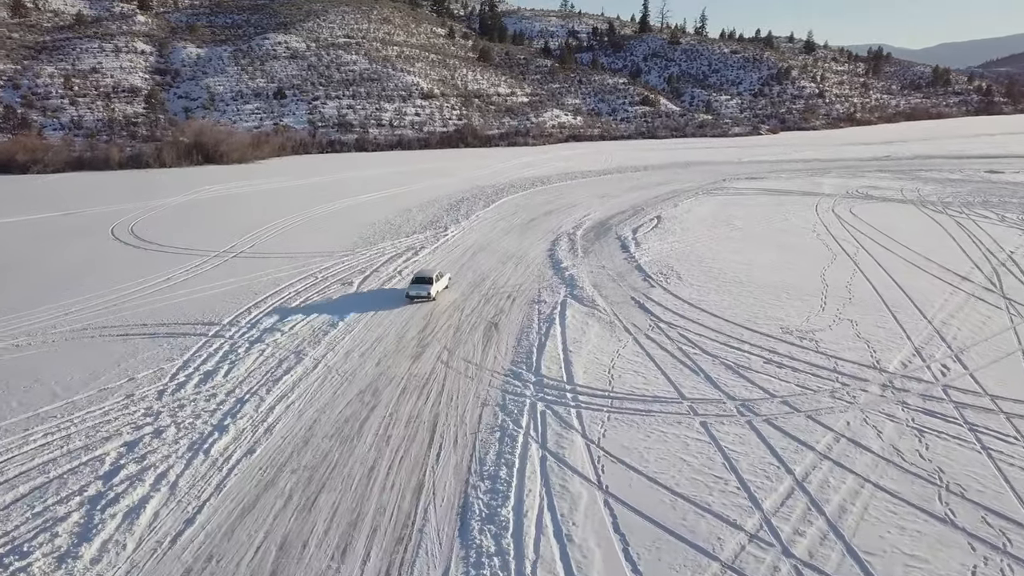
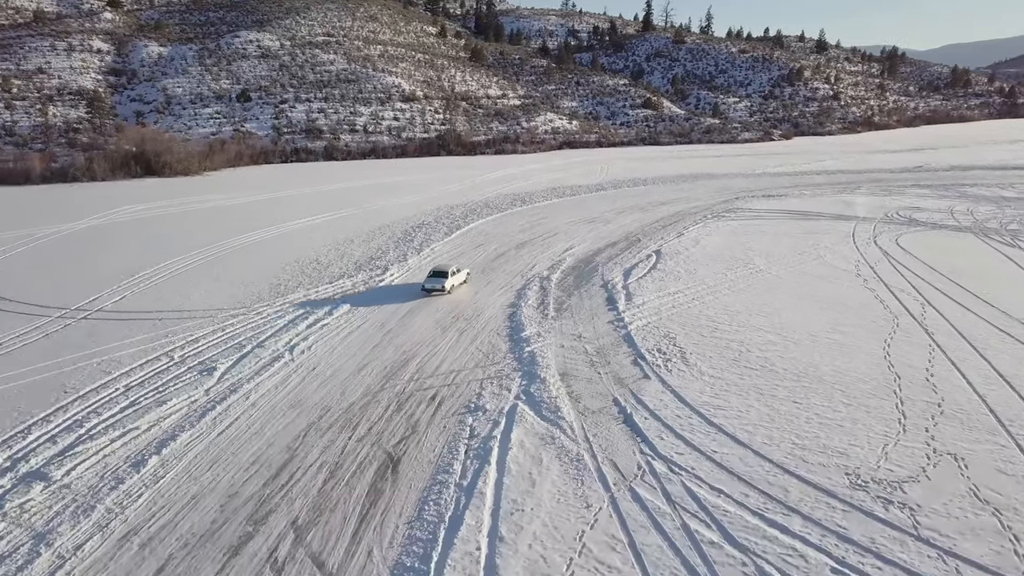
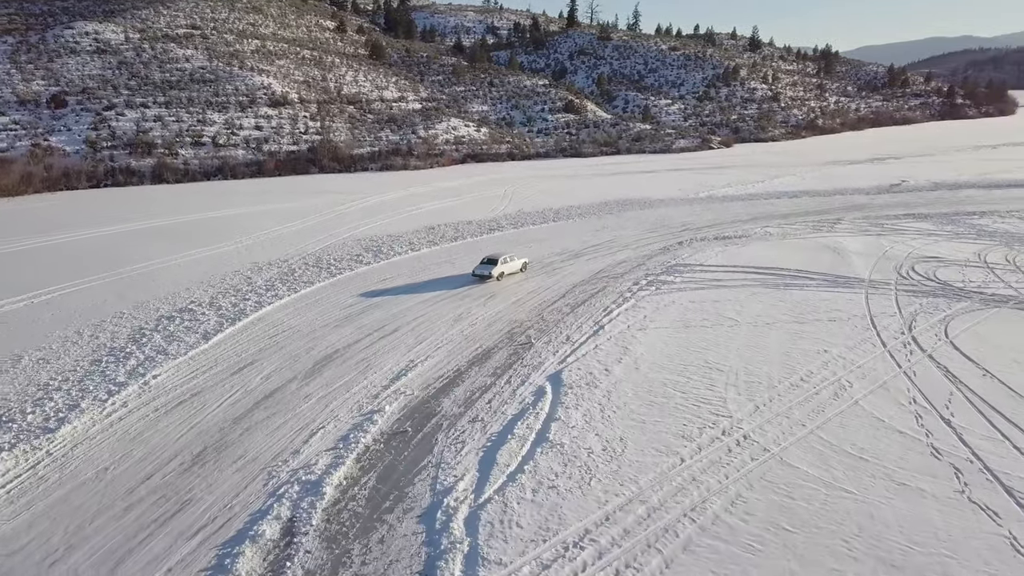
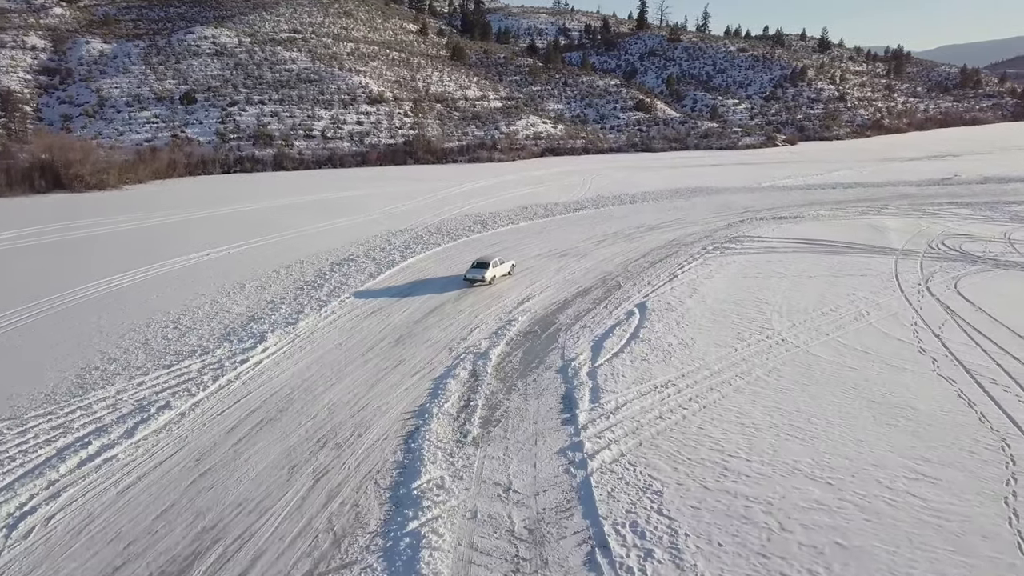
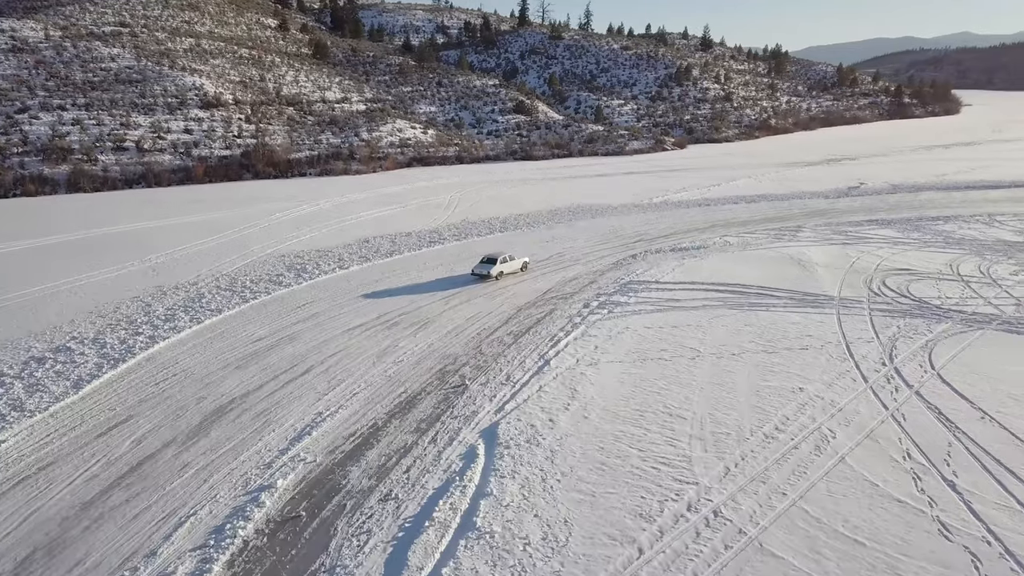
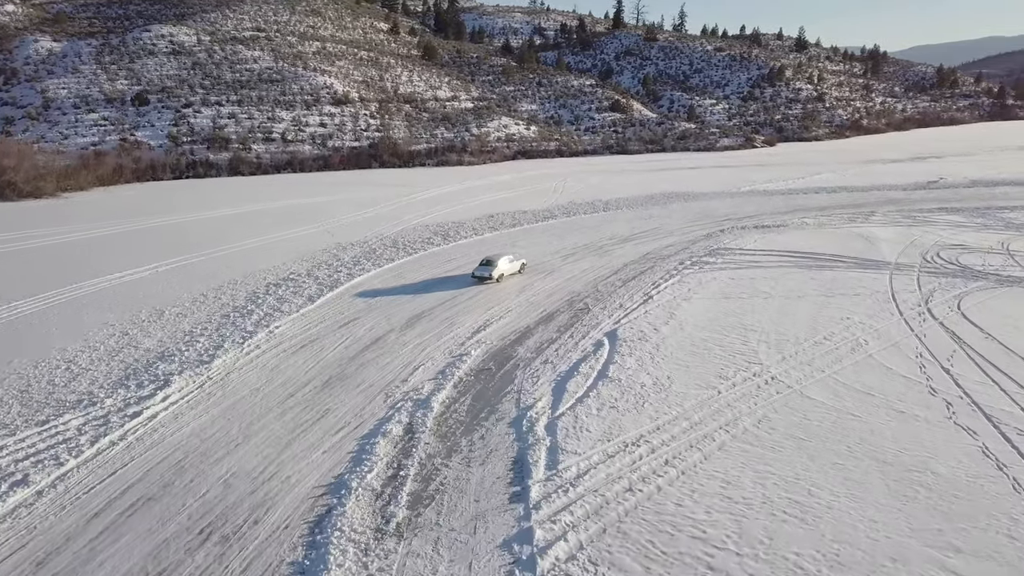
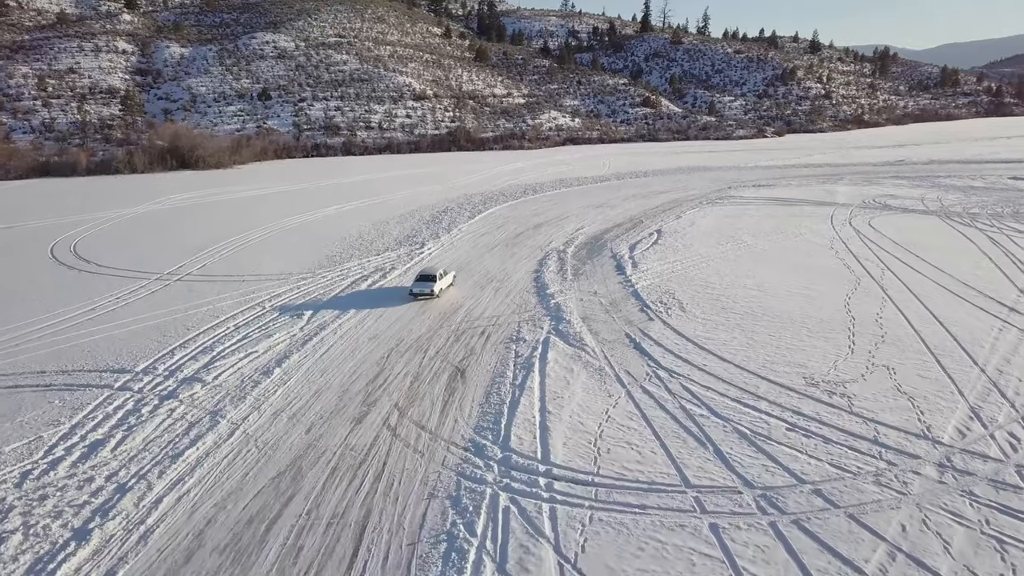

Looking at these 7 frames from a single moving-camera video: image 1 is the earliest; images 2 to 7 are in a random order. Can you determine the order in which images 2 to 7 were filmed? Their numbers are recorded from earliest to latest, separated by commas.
7, 2, 4, 6, 3, 5
